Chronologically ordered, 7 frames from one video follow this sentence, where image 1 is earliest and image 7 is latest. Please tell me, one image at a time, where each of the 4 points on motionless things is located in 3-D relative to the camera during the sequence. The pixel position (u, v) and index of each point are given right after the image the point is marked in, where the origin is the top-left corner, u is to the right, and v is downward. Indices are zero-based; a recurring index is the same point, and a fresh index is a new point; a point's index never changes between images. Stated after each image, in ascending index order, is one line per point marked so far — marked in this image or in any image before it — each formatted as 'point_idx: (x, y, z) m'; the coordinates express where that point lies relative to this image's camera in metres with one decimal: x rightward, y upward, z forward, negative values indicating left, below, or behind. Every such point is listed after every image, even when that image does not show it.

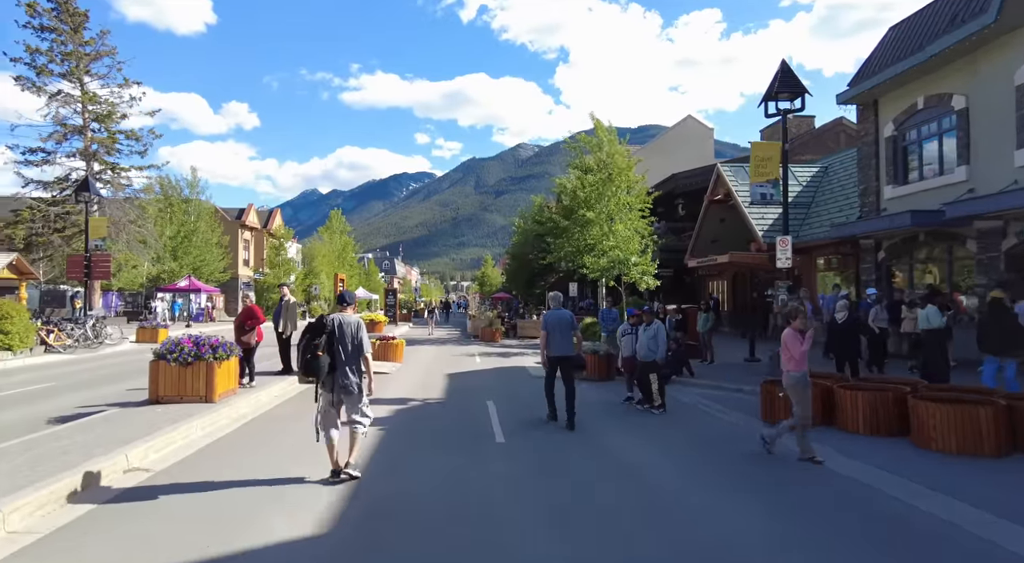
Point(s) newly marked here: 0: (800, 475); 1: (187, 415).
0: (+3.1, -2.0, +6.9) m
1: (-4.3, -1.8, +8.6) m
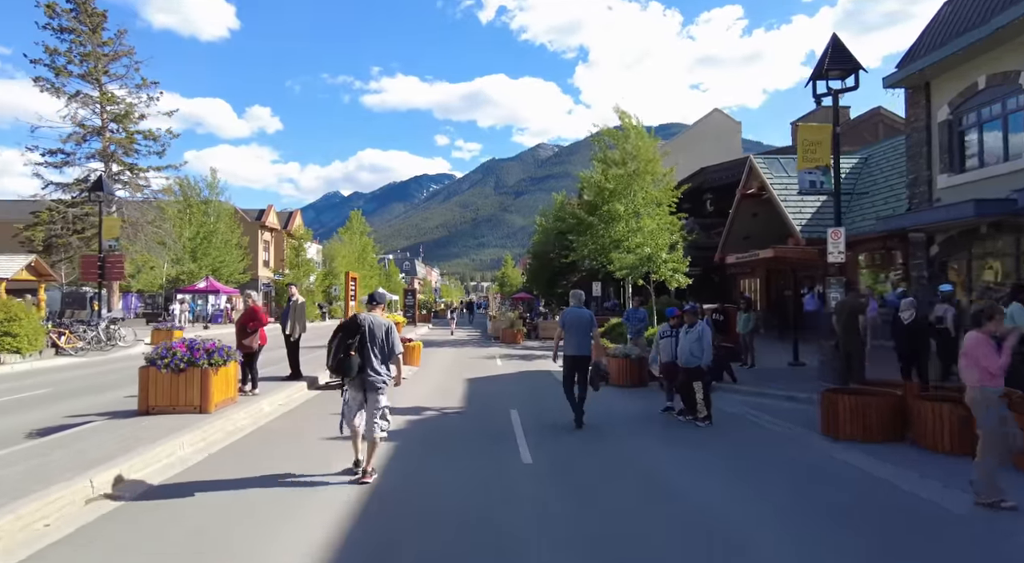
0: (+3.4, -2.0, +5.8) m
1: (-4.0, -1.7, +7.8) m
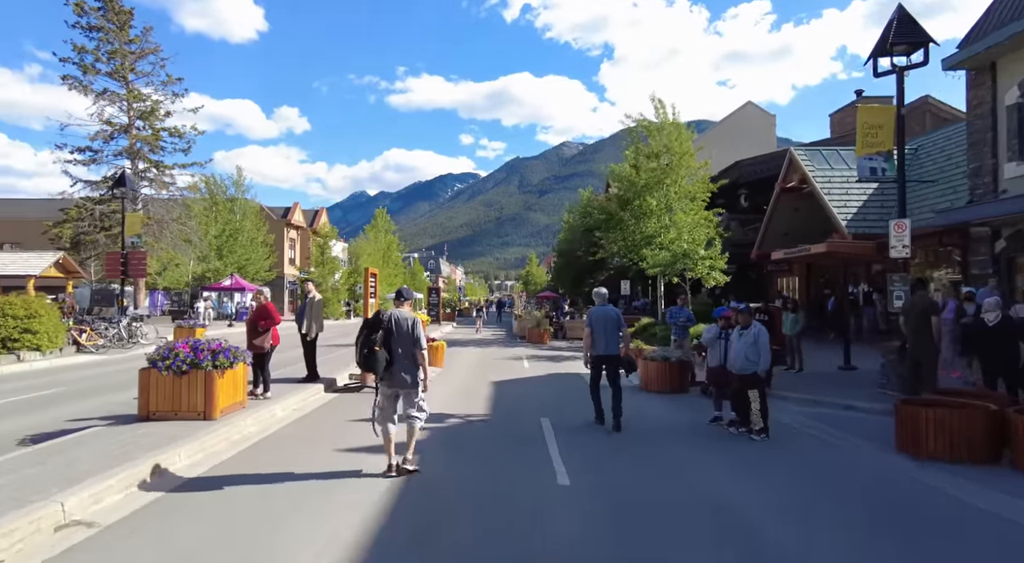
0: (+3.7, -1.9, +4.9) m
1: (-3.7, -1.7, +7.1) m
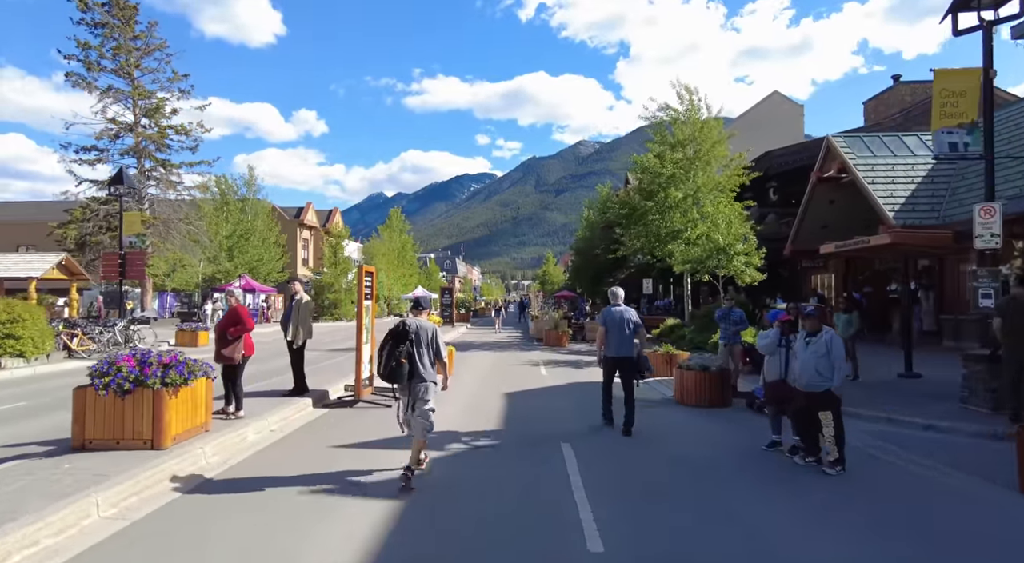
0: (+3.7, -1.9, +3.3) m
1: (-3.5, -1.7, +5.7) m
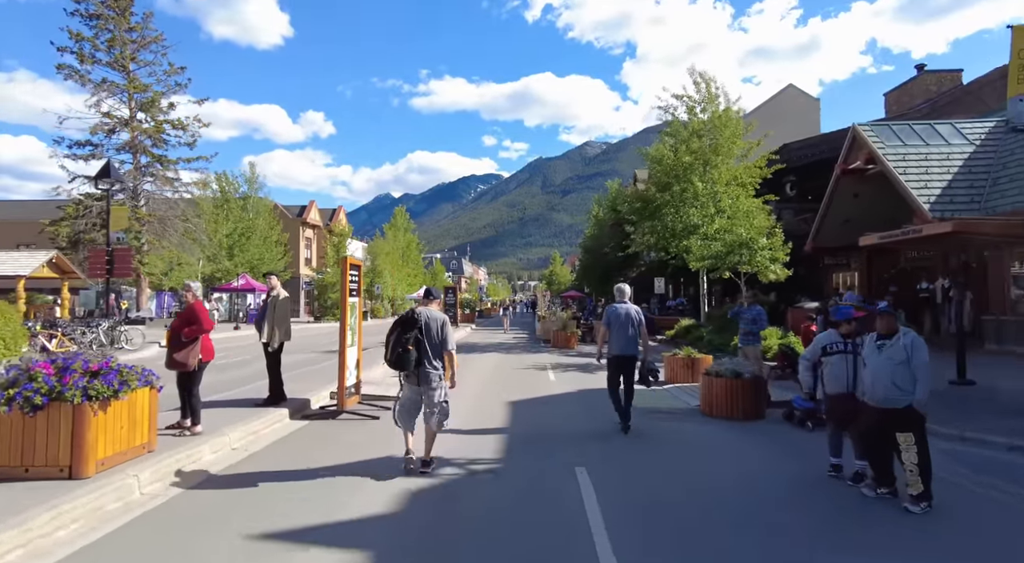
0: (+3.7, -1.8, +2.1) m
1: (-3.5, -1.6, +4.6) m
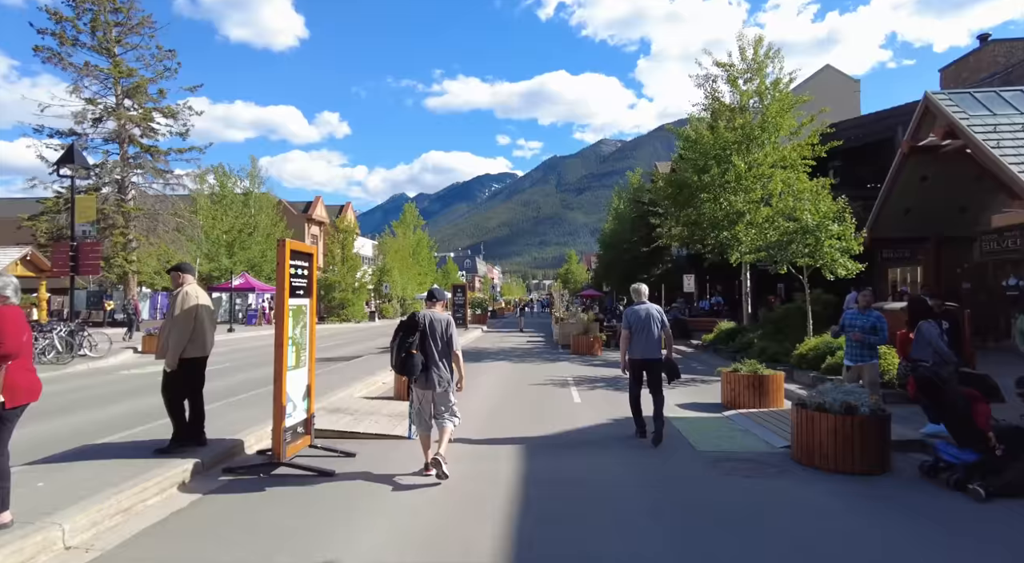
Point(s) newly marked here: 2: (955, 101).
0: (+3.7, -1.7, -0.7) m
1: (-3.5, -1.5, +1.9) m
2: (+11.3, +4.6, +16.2) m
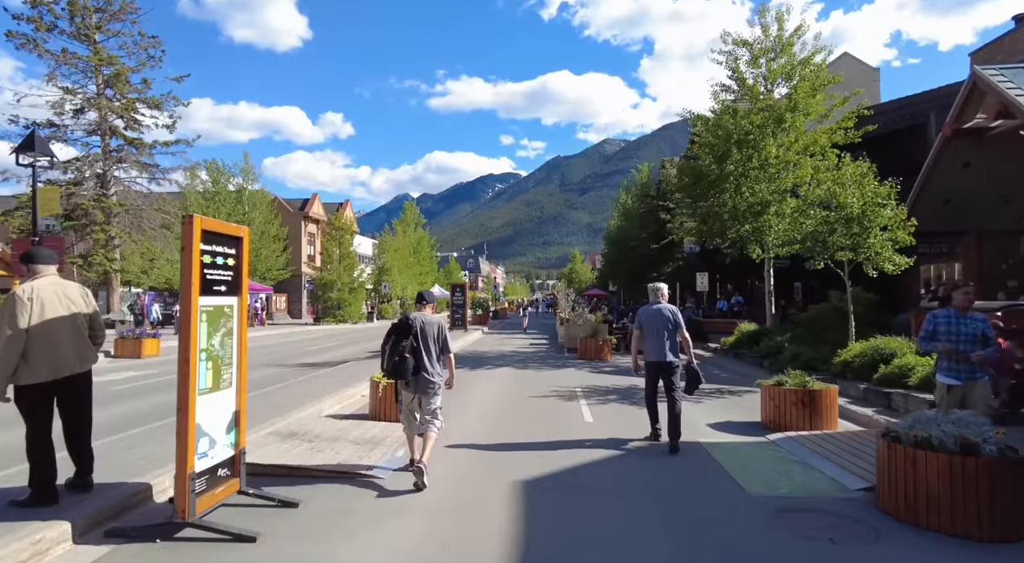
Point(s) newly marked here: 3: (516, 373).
0: (+3.6, -1.7, -2.4) m
1: (-3.5, -1.5, +0.3) m
2: (+11.3, +4.7, +14.5) m
3: (+0.1, -2.3, +15.6) m
